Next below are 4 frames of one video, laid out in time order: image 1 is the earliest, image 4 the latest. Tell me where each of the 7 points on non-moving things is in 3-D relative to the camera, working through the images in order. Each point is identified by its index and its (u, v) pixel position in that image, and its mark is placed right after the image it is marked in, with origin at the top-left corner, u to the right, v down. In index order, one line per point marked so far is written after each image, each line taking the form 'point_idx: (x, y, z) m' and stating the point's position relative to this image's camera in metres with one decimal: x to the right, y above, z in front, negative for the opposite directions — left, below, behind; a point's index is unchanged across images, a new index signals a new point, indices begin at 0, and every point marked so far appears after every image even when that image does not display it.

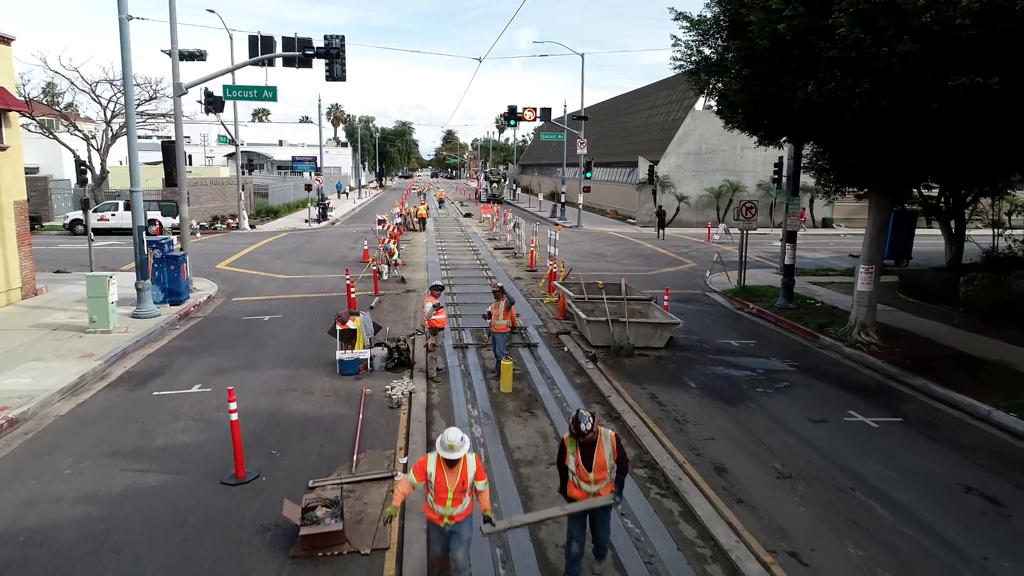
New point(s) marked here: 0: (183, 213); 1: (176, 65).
0: (-10.8, +2.5, +18.5) m
1: (-10.6, +7.0, +17.8) m
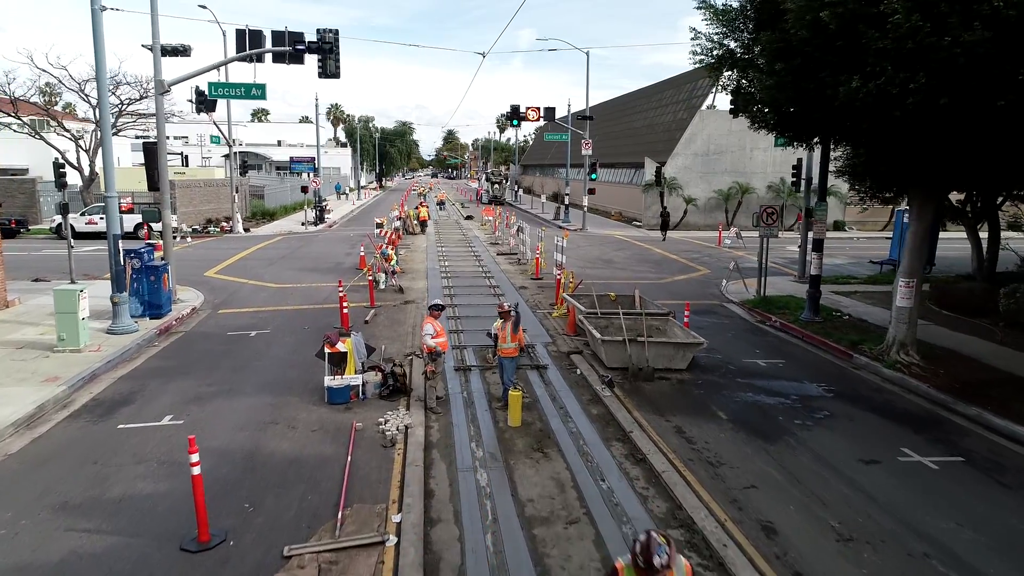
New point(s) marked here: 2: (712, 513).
0: (-10.7, +2.1, +17.3) m
1: (-10.5, +6.7, +16.6) m
2: (+2.5, -2.8, +7.0) m
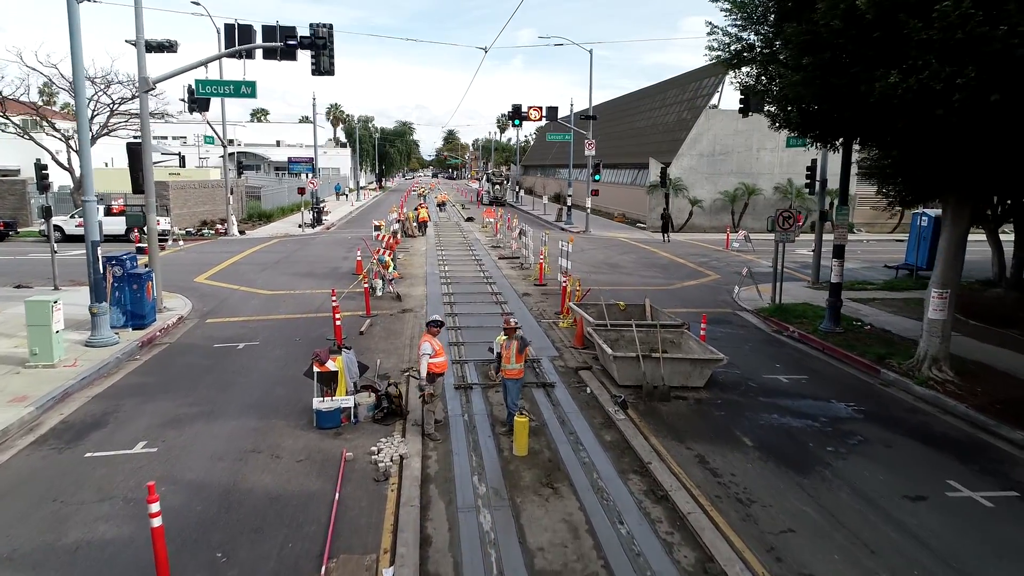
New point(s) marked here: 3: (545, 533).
0: (-10.6, +1.9, +16.5) m
1: (-10.4, +6.4, +15.7) m
2: (+2.6, -3.0, +6.2) m
3: (+0.4, -2.9, +6.7) m
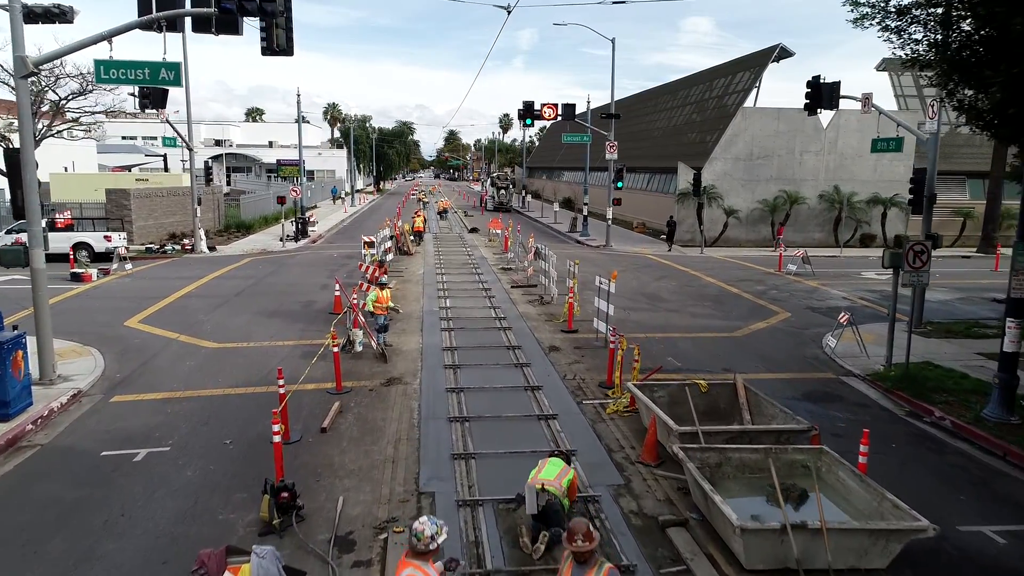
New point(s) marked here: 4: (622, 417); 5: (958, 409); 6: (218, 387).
0: (-10.0, +0.6, +11.9) m
1: (-9.8, +5.1, +11.1) m
2: (+3.1, -4.4, +1.5) m
3: (+1.0, -4.2, +2.1) m
4: (+2.1, -2.4, +10.4) m
5: (+8.8, -2.4, +11.2) m
6: (-6.2, -2.1, +12.0) m
